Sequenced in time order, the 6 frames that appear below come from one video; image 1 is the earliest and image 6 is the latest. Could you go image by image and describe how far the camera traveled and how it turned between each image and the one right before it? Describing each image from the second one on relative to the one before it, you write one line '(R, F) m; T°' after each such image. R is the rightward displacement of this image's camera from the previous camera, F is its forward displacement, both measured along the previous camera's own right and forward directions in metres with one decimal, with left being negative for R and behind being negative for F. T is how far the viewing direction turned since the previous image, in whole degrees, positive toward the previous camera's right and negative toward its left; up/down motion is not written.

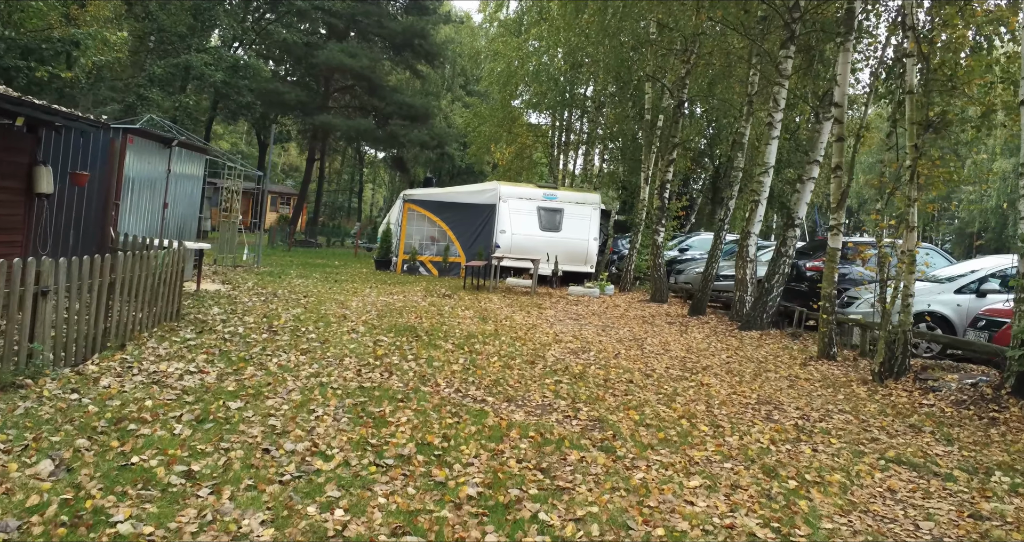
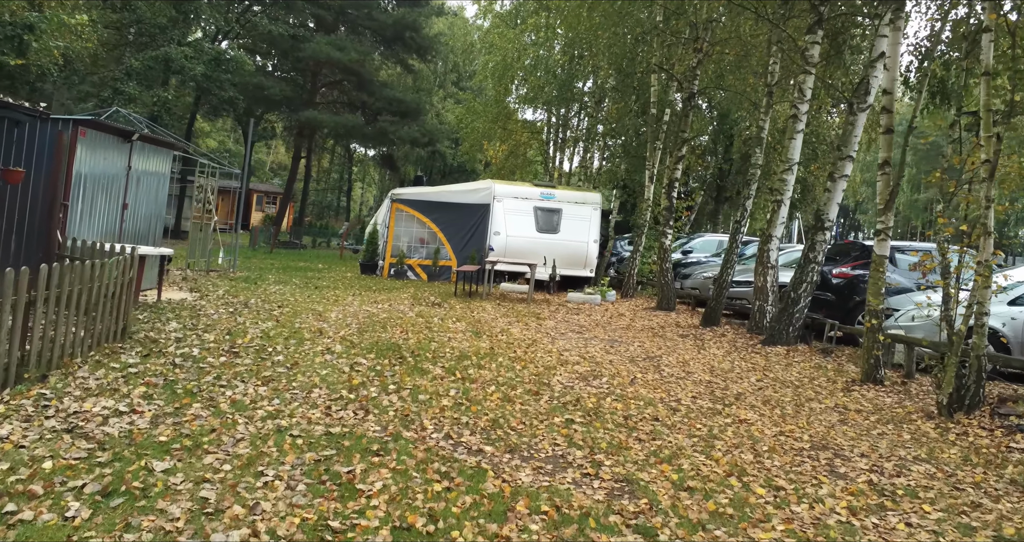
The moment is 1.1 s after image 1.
(-0.1, +1.0) m; +1°
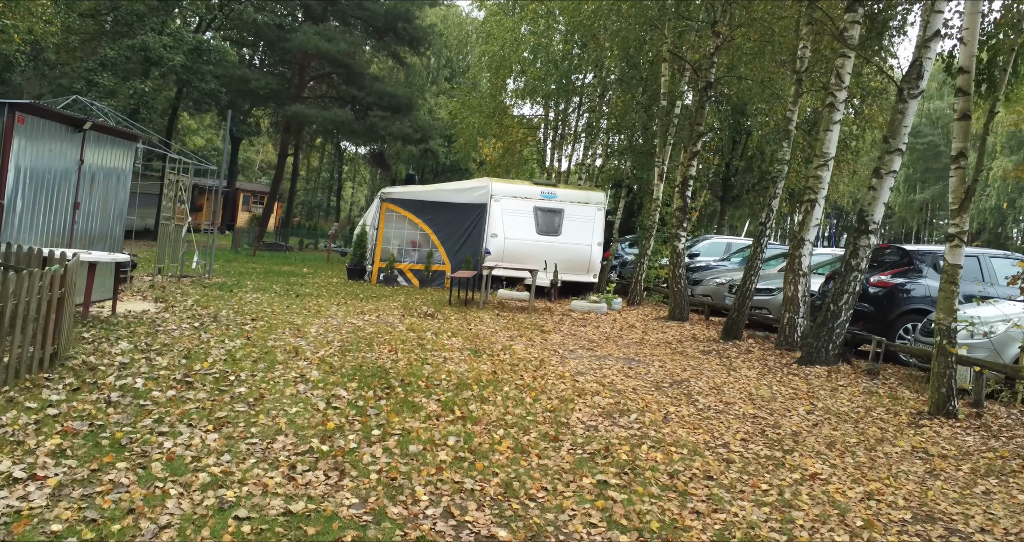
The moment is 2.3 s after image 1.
(-0.1, +1.1) m; +1°
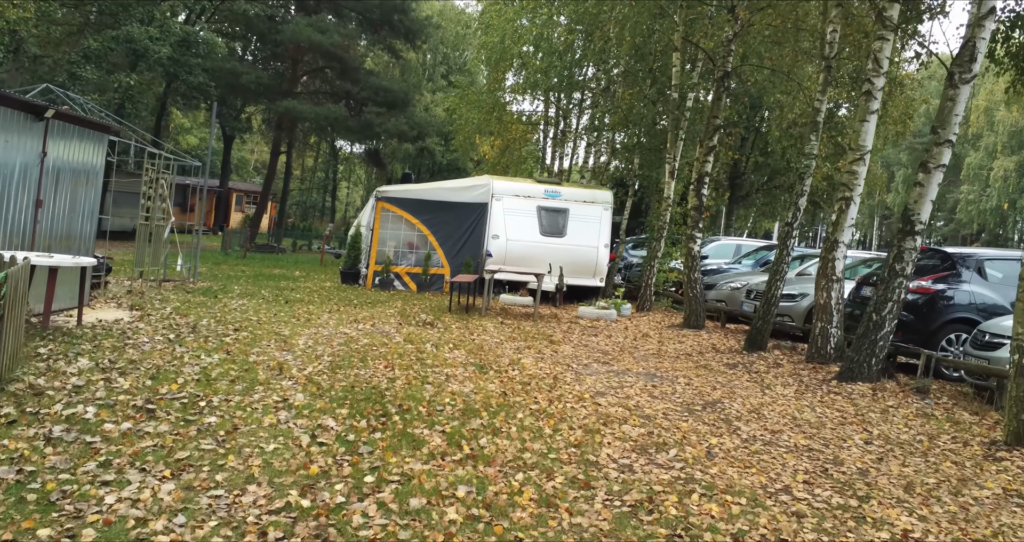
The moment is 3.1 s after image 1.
(-0.1, +0.8) m; 0°
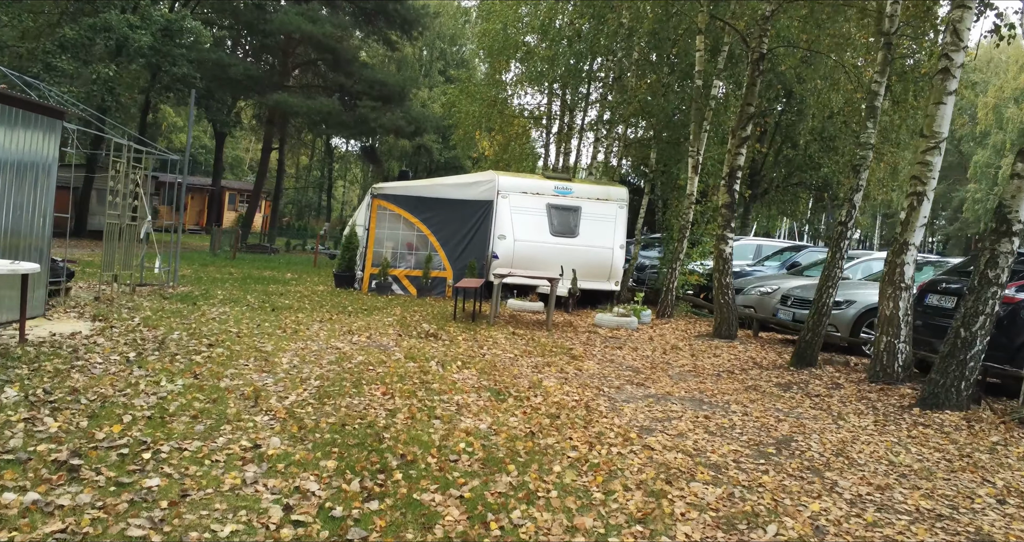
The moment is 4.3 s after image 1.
(-0.2, +1.1) m; 0°
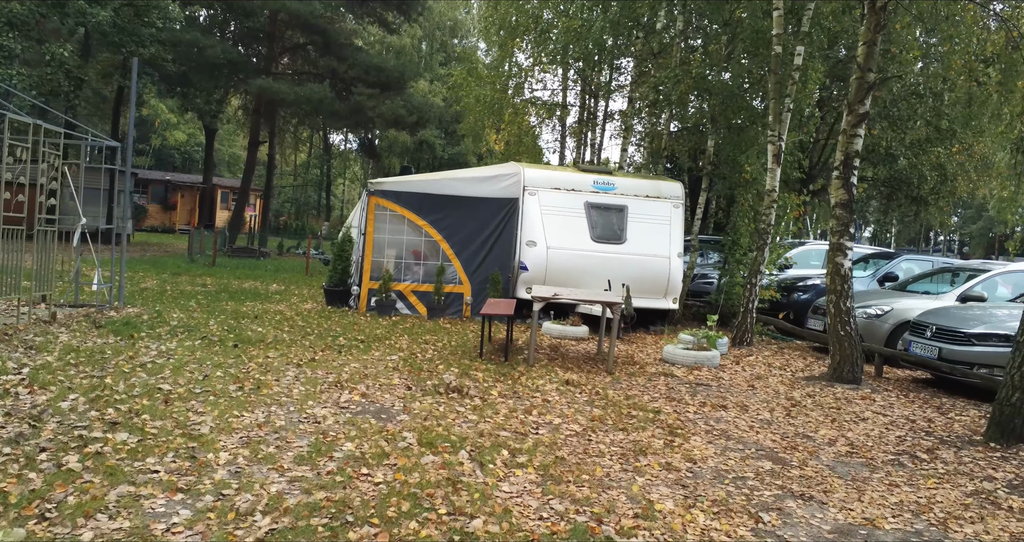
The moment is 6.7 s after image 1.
(-0.4, +2.7) m; 0°
